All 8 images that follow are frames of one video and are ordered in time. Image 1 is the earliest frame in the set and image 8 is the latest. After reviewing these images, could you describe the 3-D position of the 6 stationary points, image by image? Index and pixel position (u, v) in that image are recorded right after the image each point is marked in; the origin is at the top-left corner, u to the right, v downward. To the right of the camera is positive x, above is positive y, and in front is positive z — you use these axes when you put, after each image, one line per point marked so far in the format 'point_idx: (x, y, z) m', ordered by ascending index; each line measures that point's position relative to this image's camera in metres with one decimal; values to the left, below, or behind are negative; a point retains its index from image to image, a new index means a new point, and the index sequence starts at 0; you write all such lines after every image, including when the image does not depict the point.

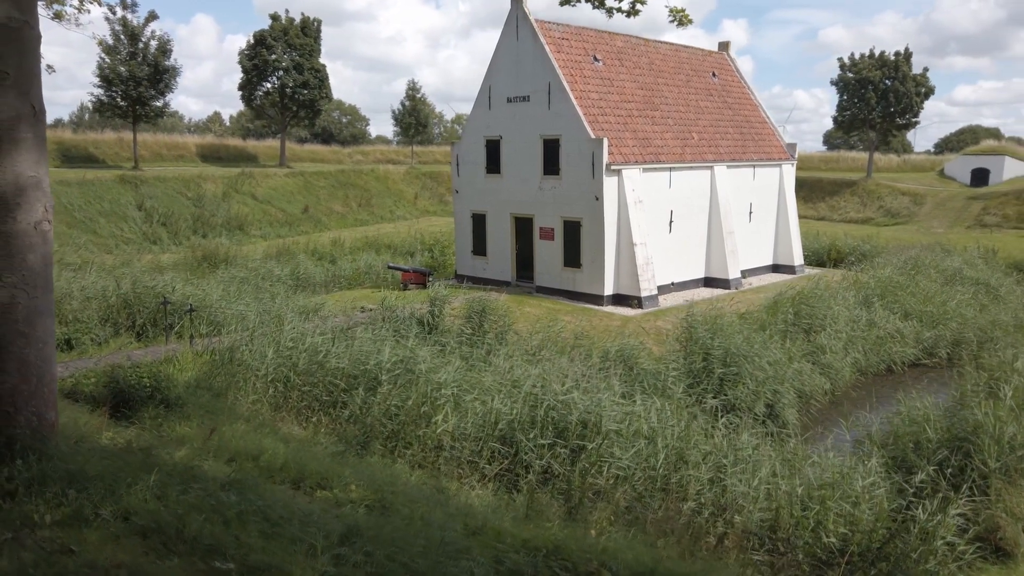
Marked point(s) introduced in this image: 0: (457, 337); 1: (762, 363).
0: (-0.9, -0.8, +12.1) m
1: (+3.7, -1.1, +11.2) m
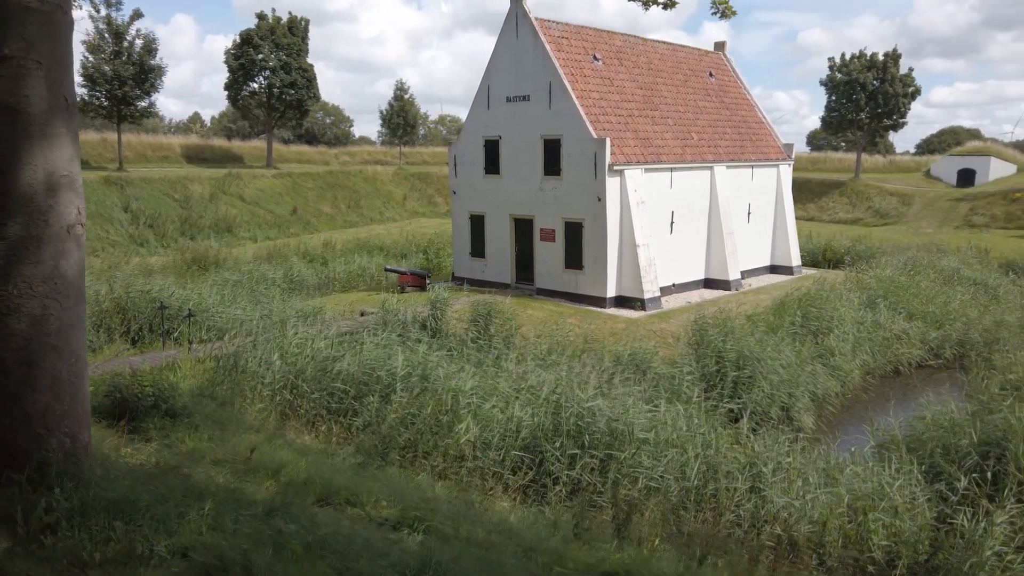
0: (-0.8, -0.8, +11.8) m
1: (+3.9, -1.1, +11.1) m
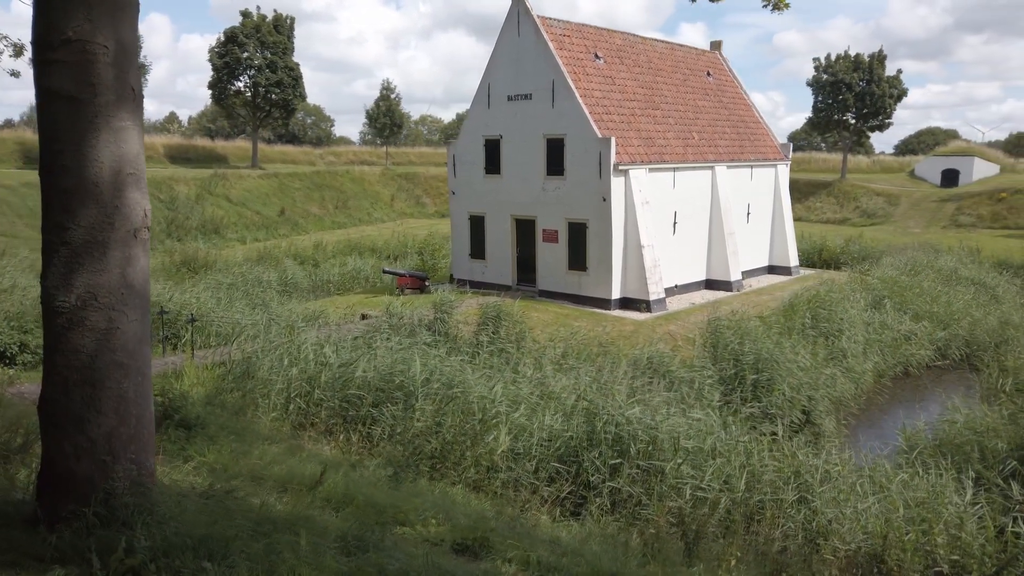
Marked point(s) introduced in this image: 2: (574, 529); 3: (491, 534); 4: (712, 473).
0: (-0.6, -0.9, +11.5) m
1: (+4.1, -1.2, +10.9) m
2: (+0.5, -1.8, +5.7) m
3: (-0.1, -1.5, +4.8) m
4: (+1.8, -1.6, +6.4) m
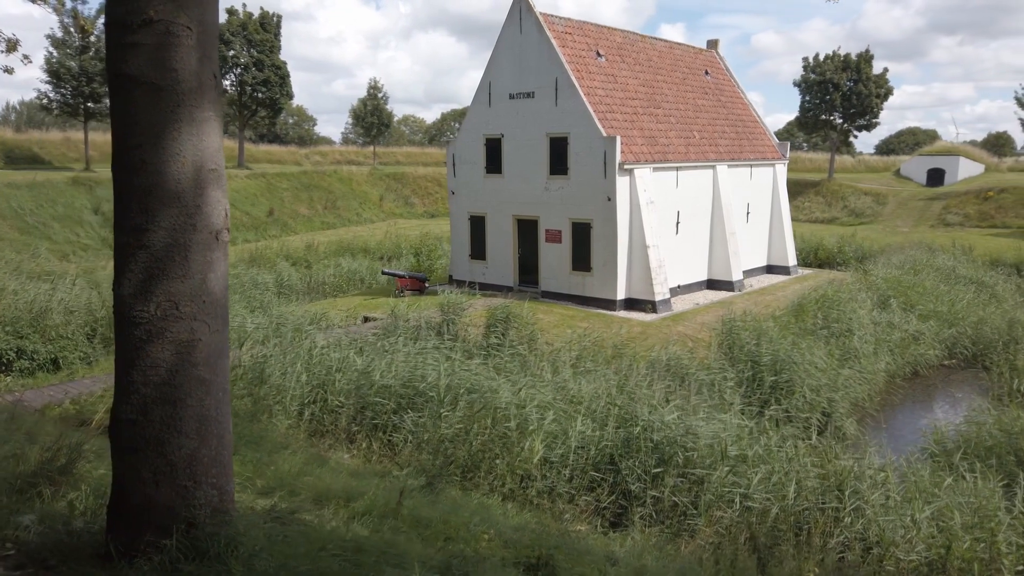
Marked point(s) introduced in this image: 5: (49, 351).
0: (-0.4, -0.9, +11.3) m
1: (+4.3, -1.2, +10.8) m
2: (+0.8, -1.9, +5.5) m
3: (+0.2, -1.6, +4.5) m
4: (+2.1, -1.6, +6.2) m
5: (-6.7, -0.9, +10.9) m
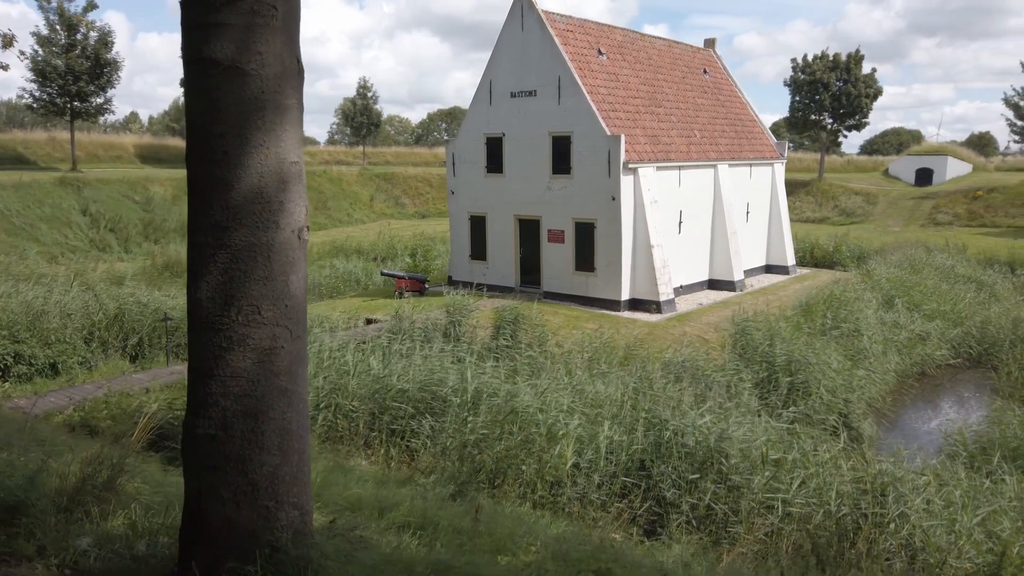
0: (-0.2, -0.9, +11.1) m
1: (+4.5, -1.2, +10.7) m
2: (+1.1, -1.9, +5.3) m
3: (+0.5, -1.6, +4.3) m
4: (+2.3, -1.6, +6.1) m
5: (-6.5, -0.9, +10.5) m
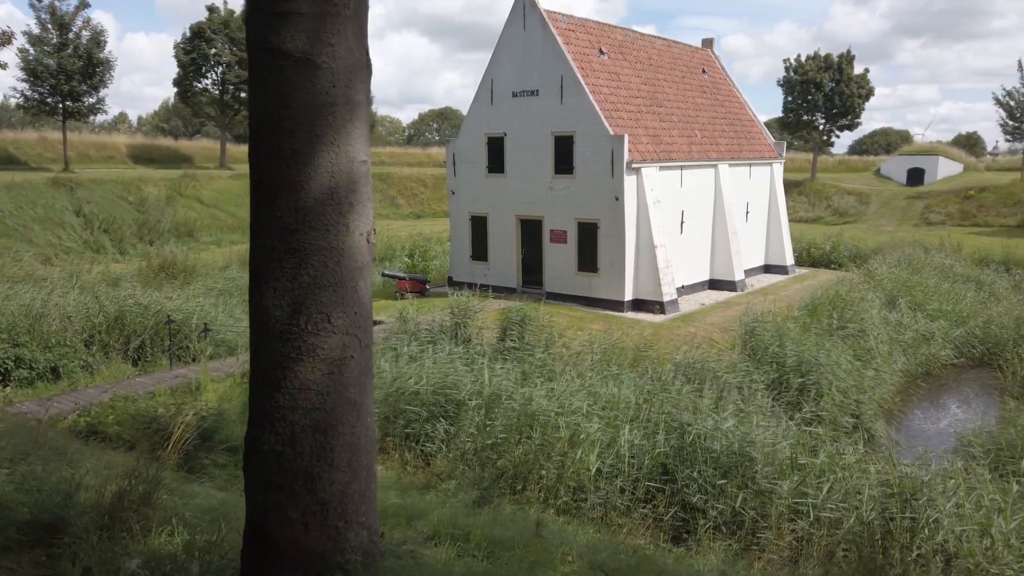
0: (-0.1, -0.9, +11.0) m
1: (+4.6, -1.2, +10.6) m
2: (+1.3, -1.9, +5.3) m
3: (+0.7, -1.6, +4.2) m
4: (+2.5, -1.6, +6.0) m
5: (-6.4, -1.0, +10.3) m
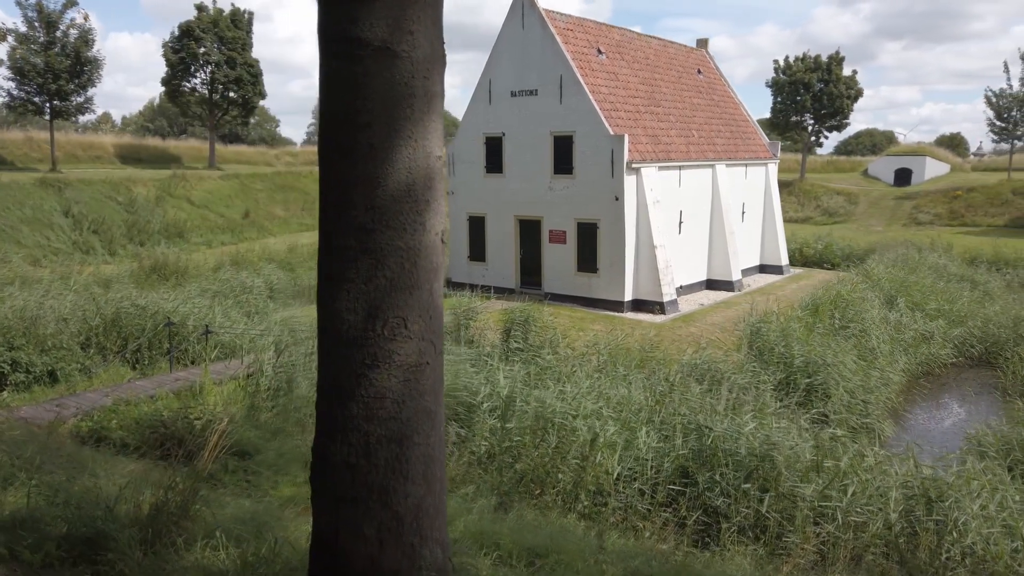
0: (0.0, -0.9, +10.9) m
1: (+4.7, -1.2, +10.6) m
2: (+1.5, -1.9, +5.2) m
3: (+0.9, -1.6, +4.1) m
4: (+2.7, -1.6, +5.9) m
5: (-6.3, -1.0, +10.1) m
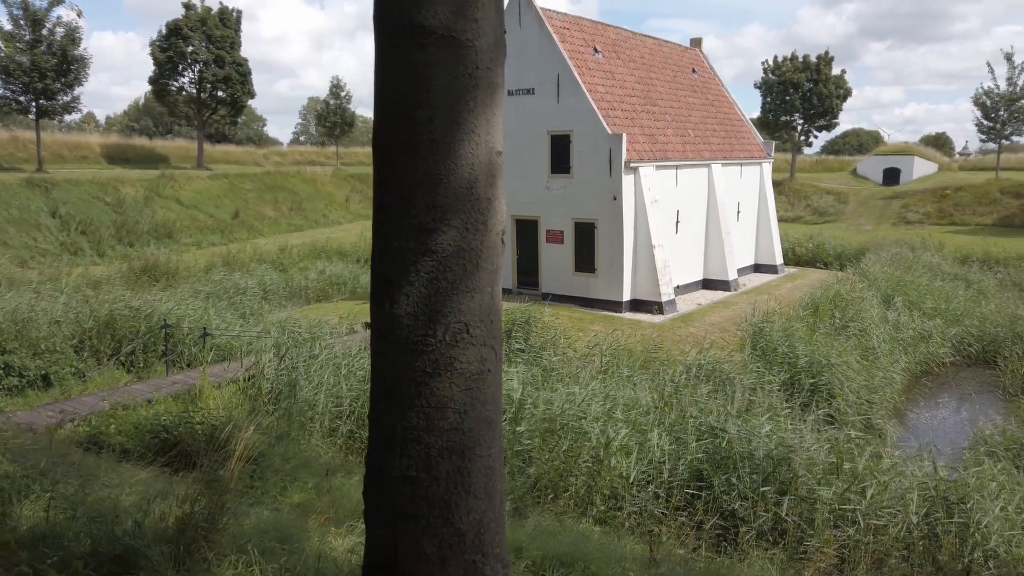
0: (0.0, -0.9, +10.7) m
1: (+4.7, -1.2, +10.5) m
2: (+1.6, -1.9, +5.1) m
3: (+1.1, -1.6, +4.1) m
4: (+2.8, -1.6, +5.9) m
5: (-6.2, -1.0, +9.9) m
